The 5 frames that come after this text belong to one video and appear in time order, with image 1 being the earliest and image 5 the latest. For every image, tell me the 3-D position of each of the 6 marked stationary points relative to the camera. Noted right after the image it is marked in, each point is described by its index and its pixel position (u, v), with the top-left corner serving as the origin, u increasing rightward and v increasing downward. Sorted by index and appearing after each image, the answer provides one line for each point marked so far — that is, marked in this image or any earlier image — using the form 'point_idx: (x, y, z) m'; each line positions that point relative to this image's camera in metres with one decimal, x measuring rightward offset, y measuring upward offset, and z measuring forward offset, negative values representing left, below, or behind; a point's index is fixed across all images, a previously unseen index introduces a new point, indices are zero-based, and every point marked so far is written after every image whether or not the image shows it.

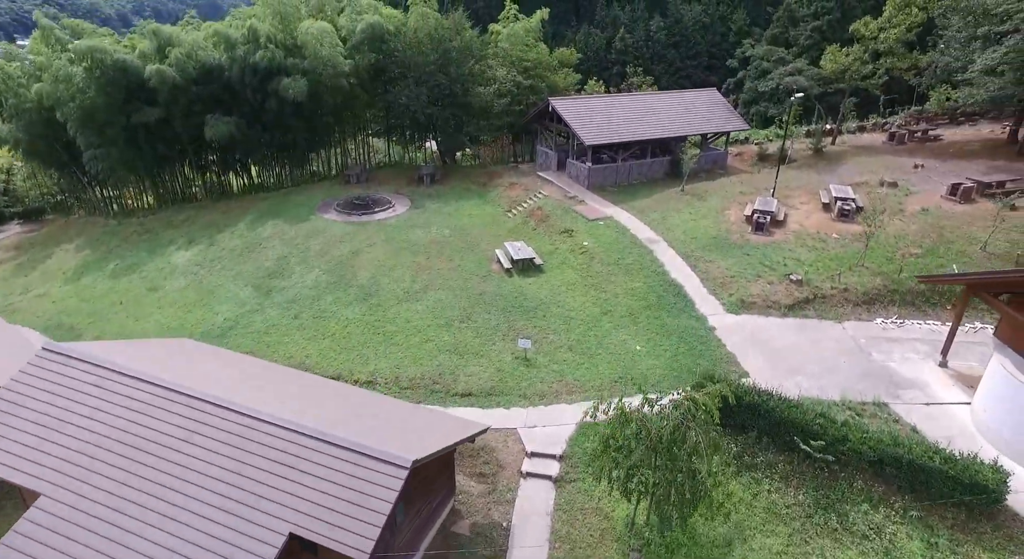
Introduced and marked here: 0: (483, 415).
0: (-0.7, -3.3, +14.2) m
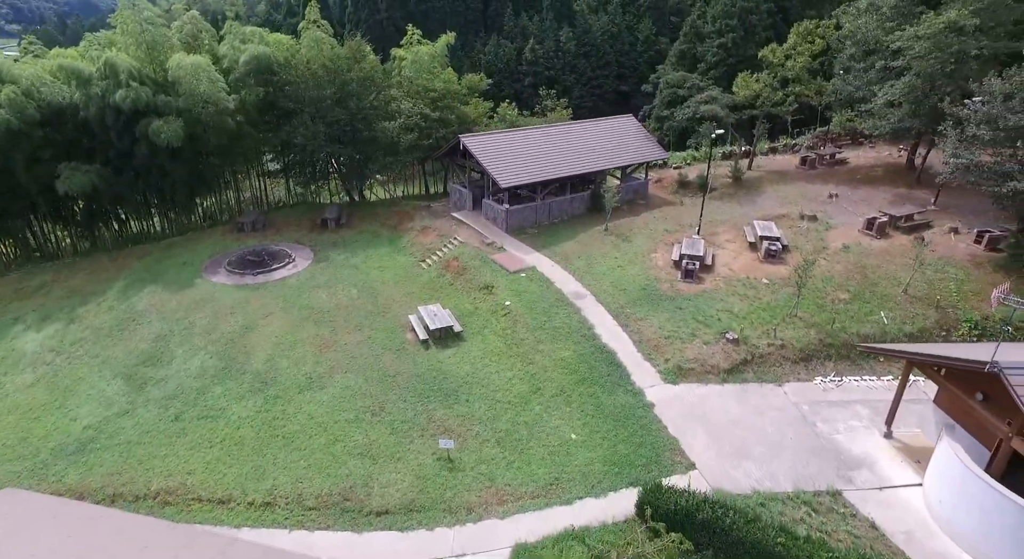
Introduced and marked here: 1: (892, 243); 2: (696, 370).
0: (-2.3, -5.5, +12.2) m
1: (+12.9, +1.2, +20.0) m
2: (+4.9, -2.4, +15.7) m
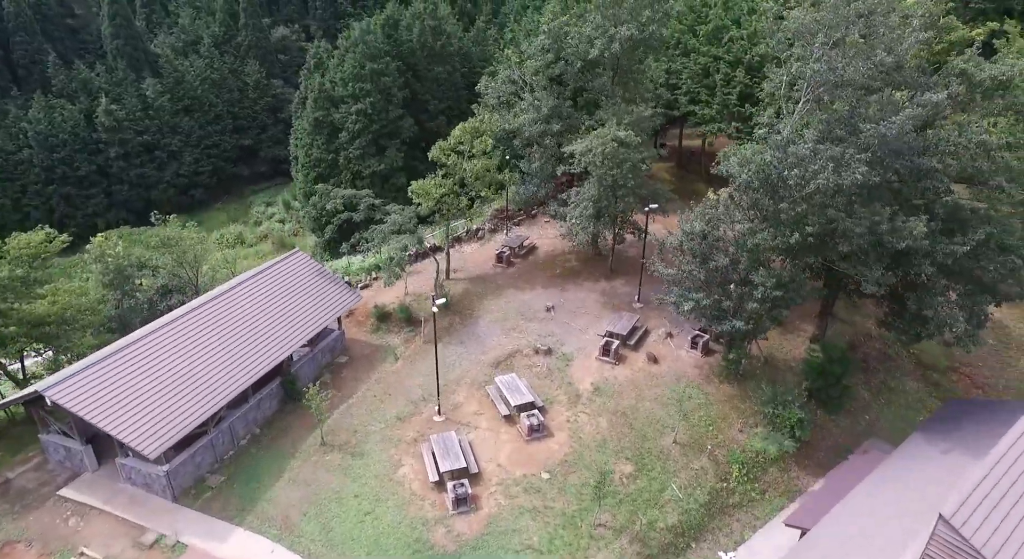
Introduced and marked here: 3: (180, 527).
0: (-2.7, -12.8, +5.3) m
1: (+3.9, -2.9, +19.3) m
2: (+0.5, -8.2, +11.9) m
3: (-8.5, -6.4, +15.0) m
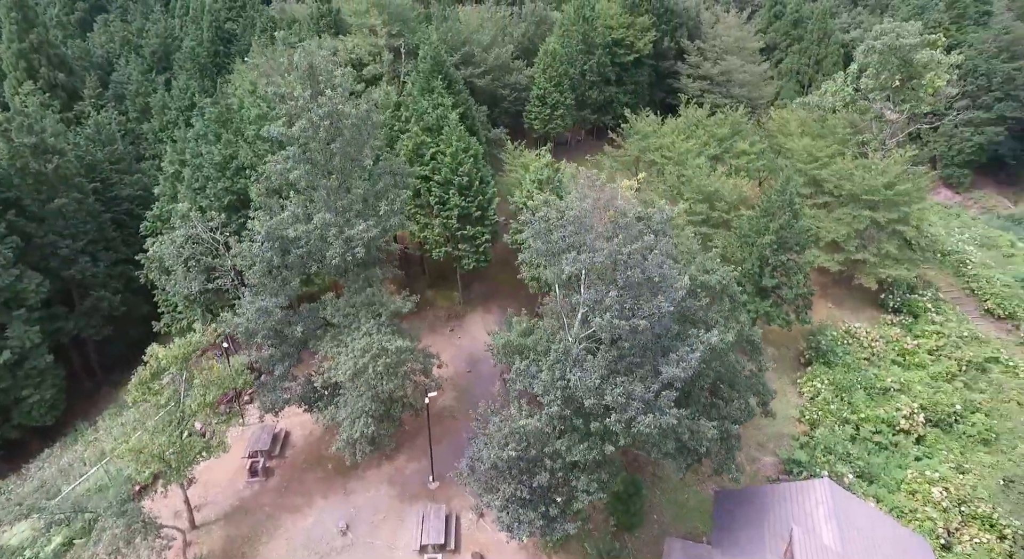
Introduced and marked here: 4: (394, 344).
0: (+2.3, -19.8, +3.6) m
1: (-1.5, -9.2, +18.2) m
2: (+0.7, -14.9, +10.5) m
3: (-8.9, -15.5, +8.7) m
4: (-3.7, -1.7, +18.4) m
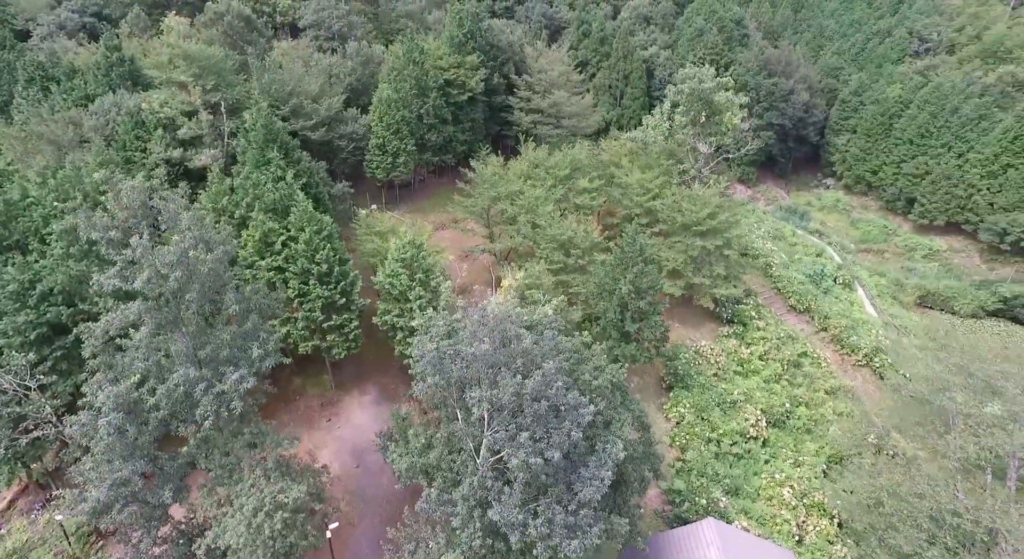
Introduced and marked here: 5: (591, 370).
0: (+5.4, -22.7, +4.7) m
1: (-3.4, -12.9, +17.4) m
2: (+1.4, -18.1, +10.7) m
3: (-7.2, -19.9, +6.5) m
4: (-6.6, -5.7, +16.9) m
5: (+2.2, -2.5, +17.1) m
